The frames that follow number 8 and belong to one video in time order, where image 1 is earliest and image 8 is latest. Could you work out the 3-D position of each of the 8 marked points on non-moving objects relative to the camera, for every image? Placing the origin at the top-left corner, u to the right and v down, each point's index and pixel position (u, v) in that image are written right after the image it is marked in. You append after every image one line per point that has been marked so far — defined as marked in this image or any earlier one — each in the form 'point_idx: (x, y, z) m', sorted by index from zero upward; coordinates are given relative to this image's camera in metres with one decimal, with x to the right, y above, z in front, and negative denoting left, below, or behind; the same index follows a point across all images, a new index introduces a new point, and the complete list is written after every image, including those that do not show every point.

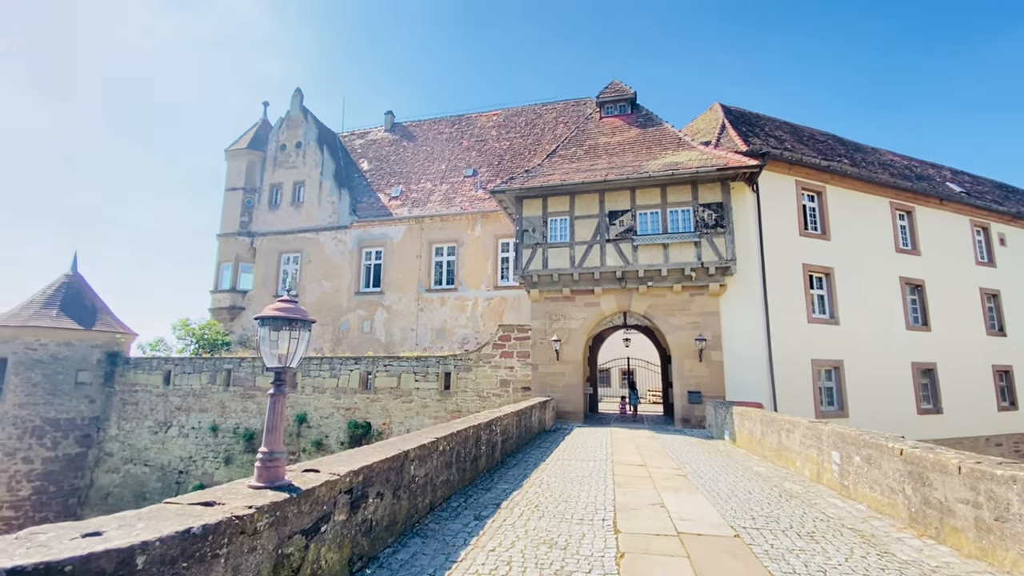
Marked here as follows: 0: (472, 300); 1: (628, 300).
0: (-1.4, -0.4, +16.2) m
1: (+2.9, -0.3, +12.3) m
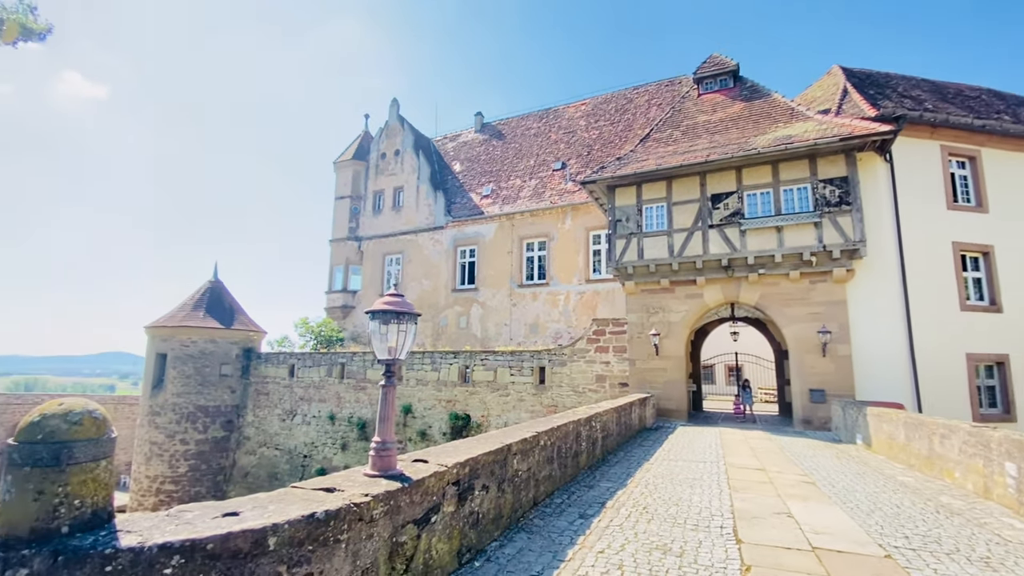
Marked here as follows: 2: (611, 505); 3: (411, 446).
0: (+1.7, -0.2, +16.0) m
1: (+5.1, 0.0, +11.4) m
2: (+1.1, -2.4, +5.6) m
3: (-2.7, -4.2, +13.4) m
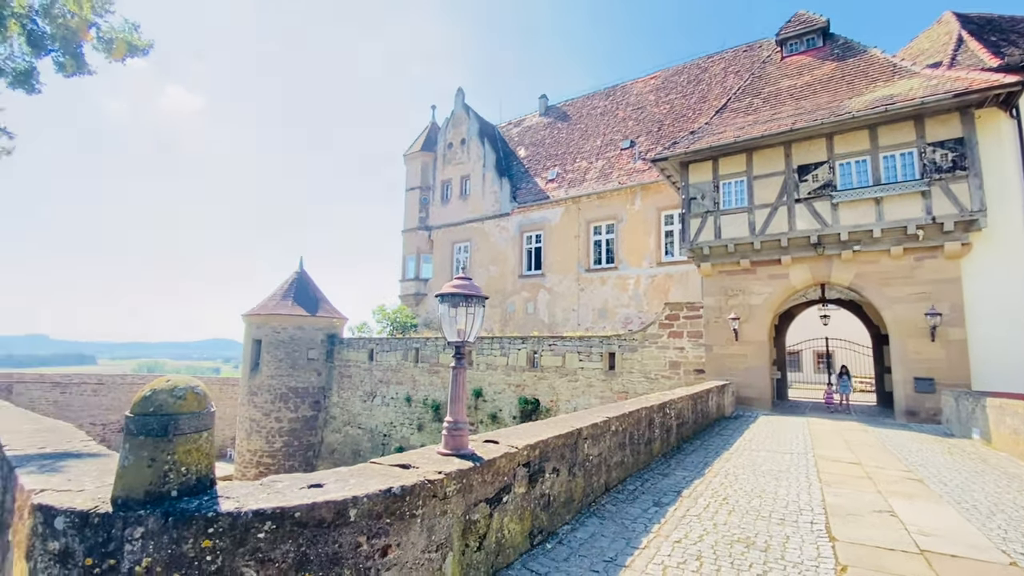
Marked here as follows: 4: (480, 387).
0: (+3.8, +0.3, +15.6) m
1: (+6.6, +0.4, +10.6) m
2: (+1.9, -2.2, +5.4) m
3: (-0.8, -3.8, +13.7) m
4: (-0.9, -2.7, +13.9) m
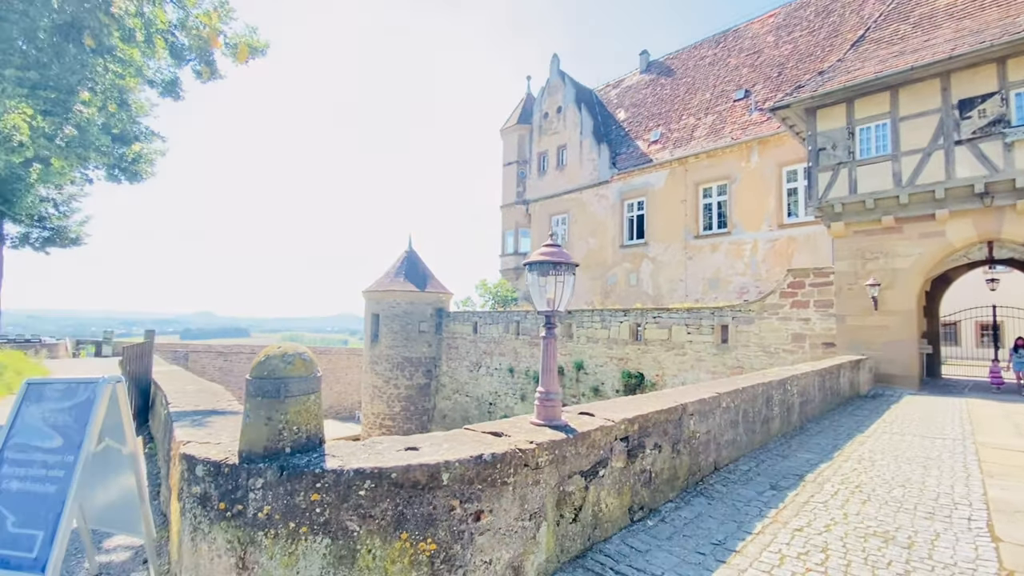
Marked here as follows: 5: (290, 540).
0: (+6.8, +1.3, +14.3) m
1: (+8.5, +1.1, +8.9) m
2: (+2.9, -1.9, +4.9) m
3: (+2.0, -3.1, +13.6) m
4: (+1.9, -2.0, +13.8) m
5: (-1.1, -1.2, +2.4) m
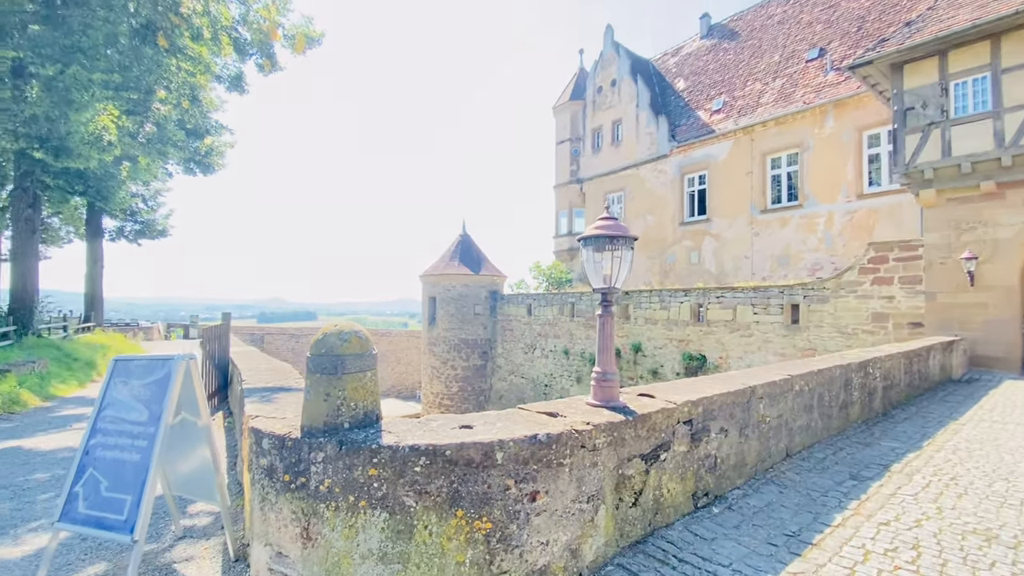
0: (+8.3, +1.9, +13.3) m
1: (+9.4, +1.6, +7.7) m
2: (+3.4, -1.6, +4.5) m
3: (+3.5, -2.5, +13.3) m
4: (+3.5, -1.4, +13.4) m
5: (-0.8, -1.1, +2.5) m
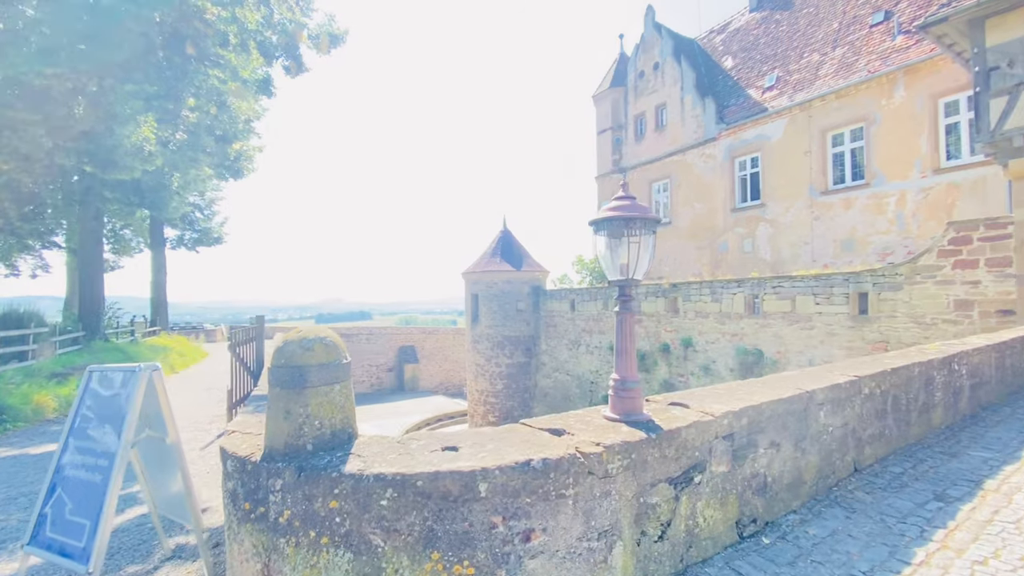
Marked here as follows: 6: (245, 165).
0: (+9.2, +2.2, +12.0) m
1: (+9.8, +1.9, +6.3) m
2: (+3.6, -1.5, +3.7) m
3: (+4.5, -2.3, +12.5) m
4: (+4.4, -1.2, +12.6) m
5: (-0.8, -1.1, +2.1) m
6: (-7.1, +3.5, +13.9) m
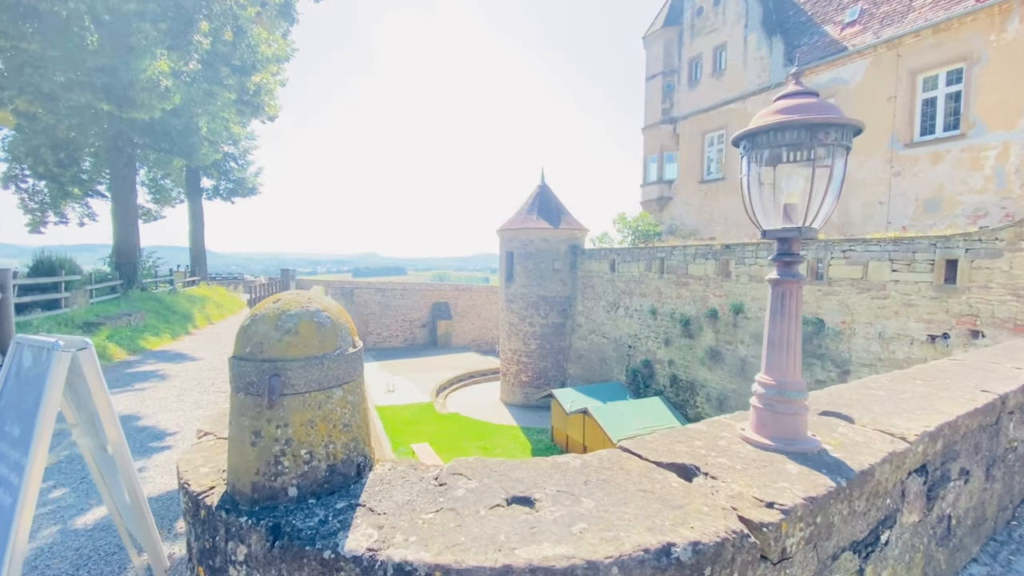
0: (+10.2, +2.9, +10.2) m
1: (+10.4, +2.1, +4.5) m
2: (+4.0, -1.3, +2.6) m
3: (+5.5, -1.4, +11.4) m
4: (+5.4, -0.3, +11.4) m
5: (-0.6, -1.0, +1.3) m
6: (-6.0, +4.8, +13.0) m
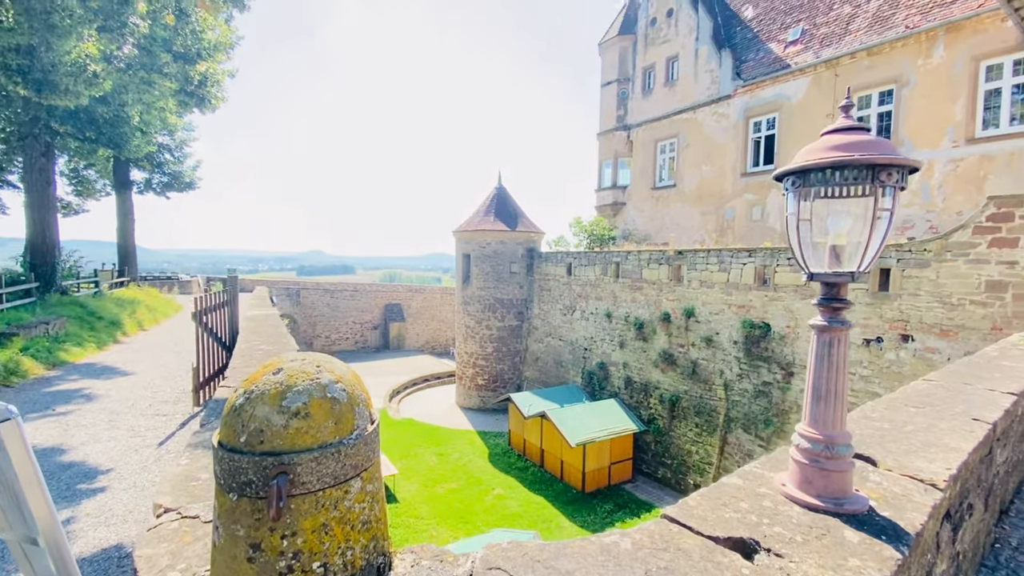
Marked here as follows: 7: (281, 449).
0: (+9.4, +2.7, +11.0) m
1: (+10.1, +1.9, +5.3) m
2: (+4.0, -1.5, +2.8) m
3: (+4.6, -1.6, +11.7) m
4: (+4.5, -0.5, +11.6) m
5: (-0.4, -1.1, +1.0) m
6: (-6.9, +4.7, +12.2) m
7: (-0.5, -0.3, +1.1) m
